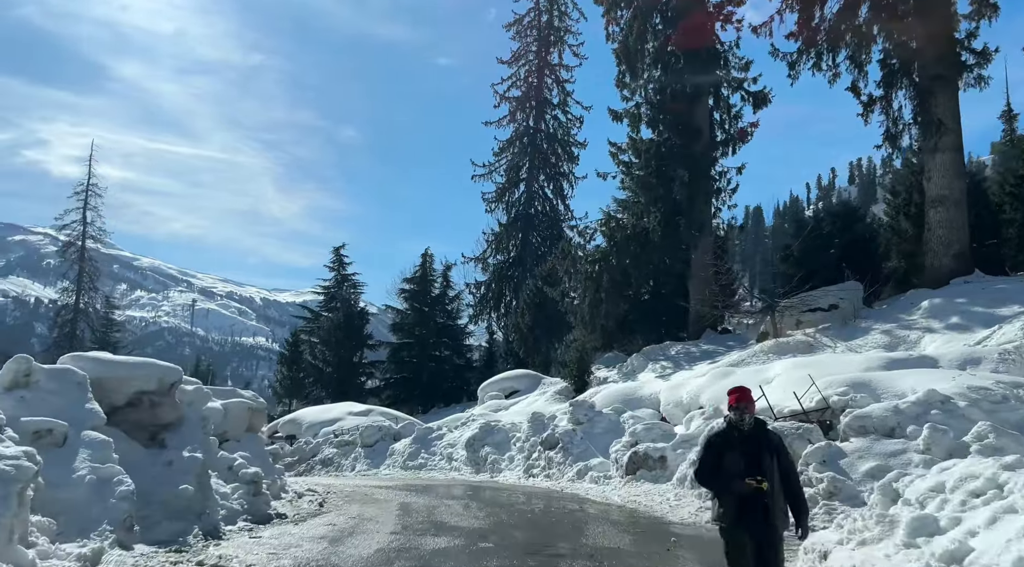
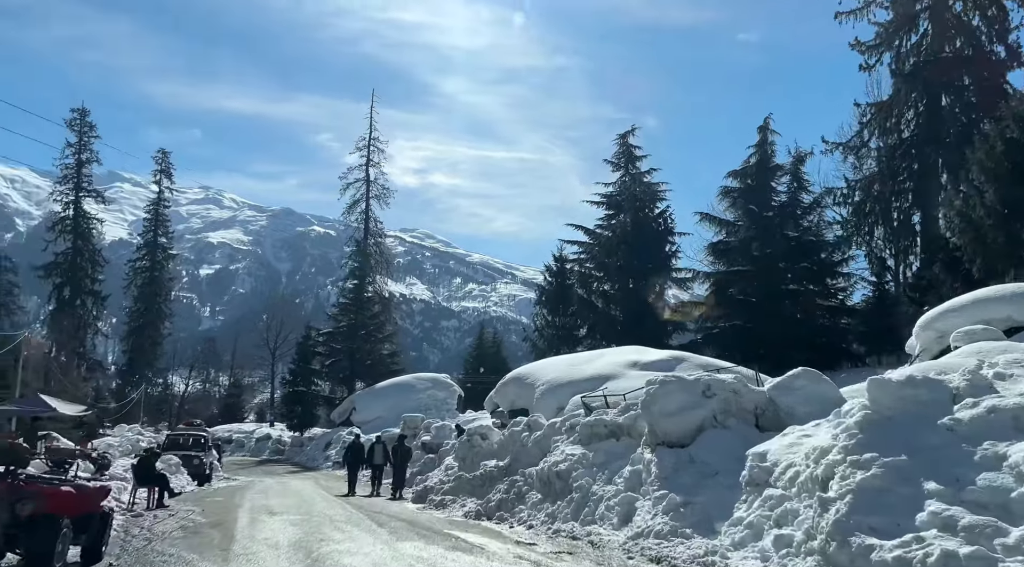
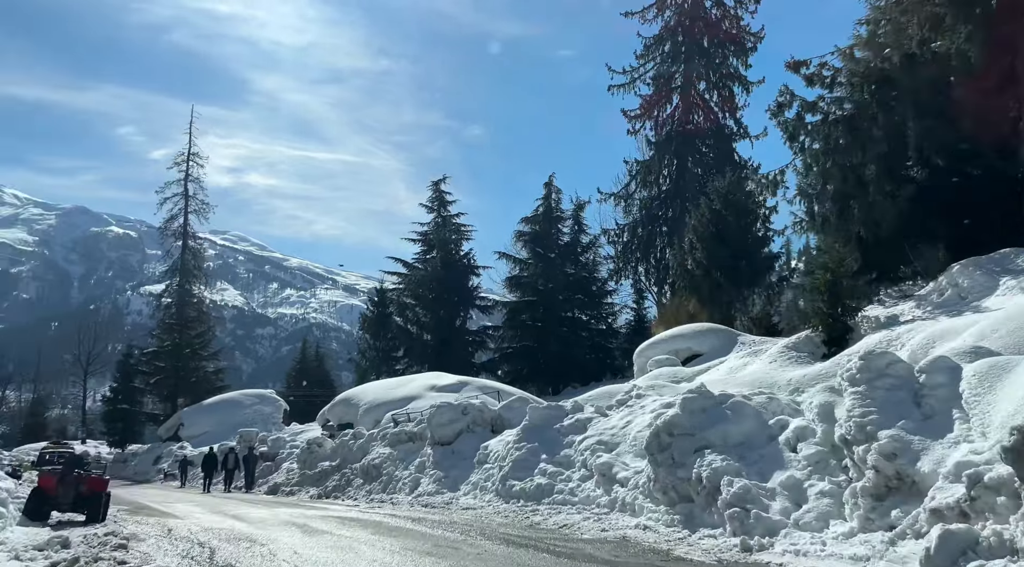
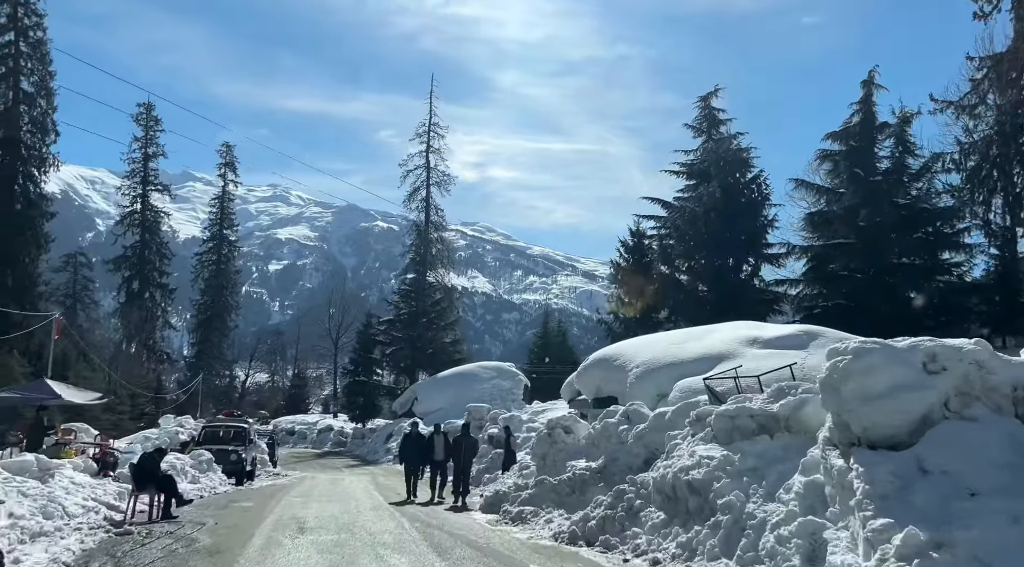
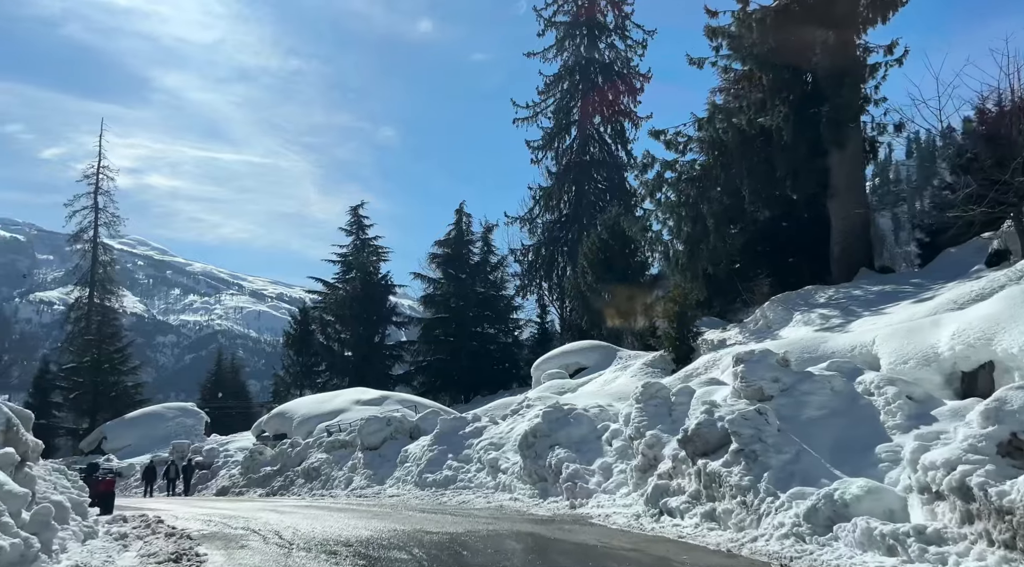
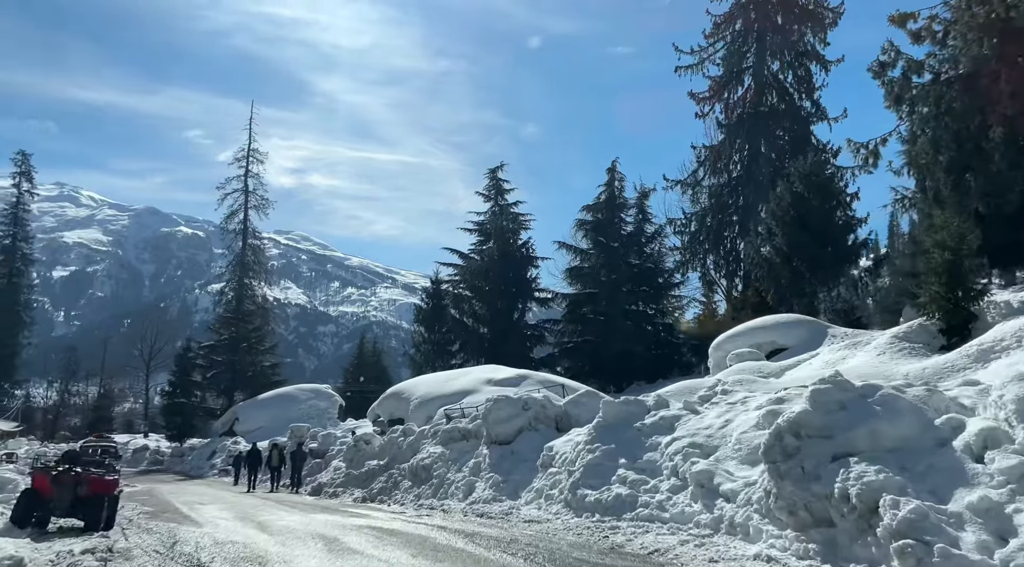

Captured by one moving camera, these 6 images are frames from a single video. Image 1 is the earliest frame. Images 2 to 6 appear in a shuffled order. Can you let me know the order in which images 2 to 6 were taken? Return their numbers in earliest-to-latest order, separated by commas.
5, 3, 6, 2, 4
